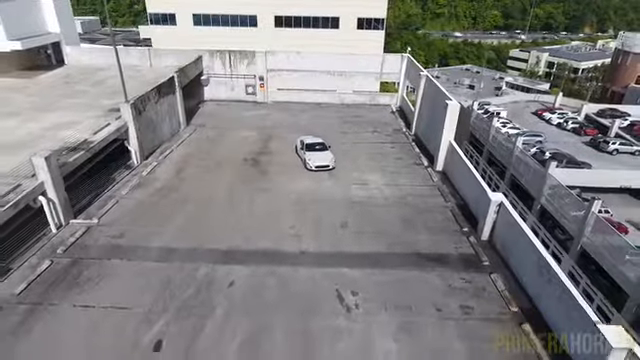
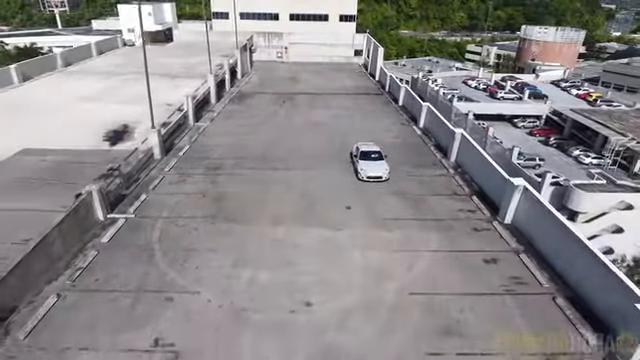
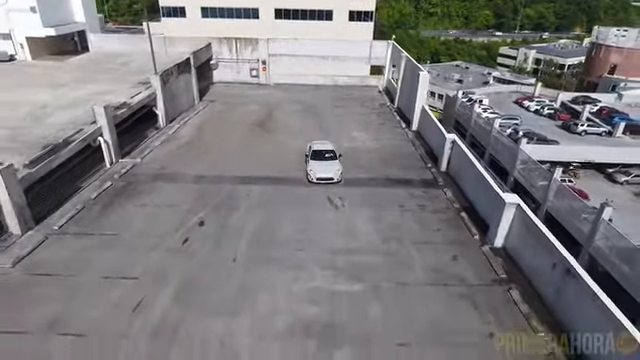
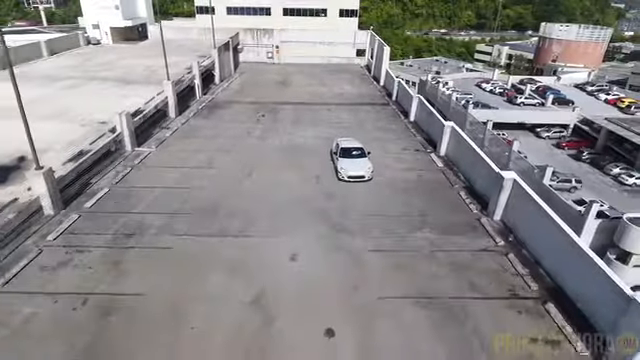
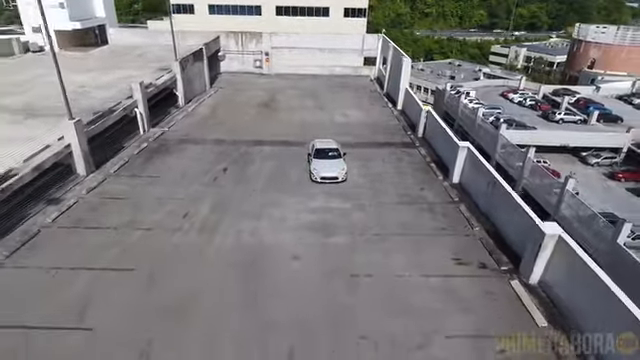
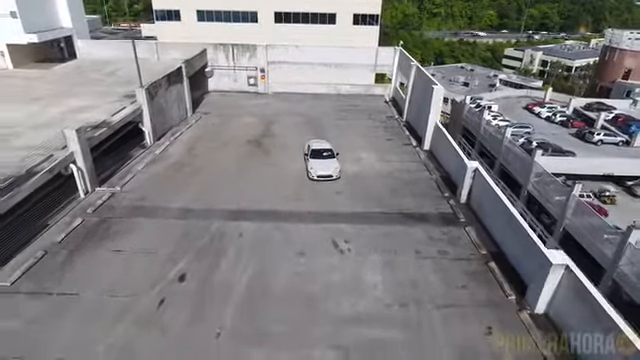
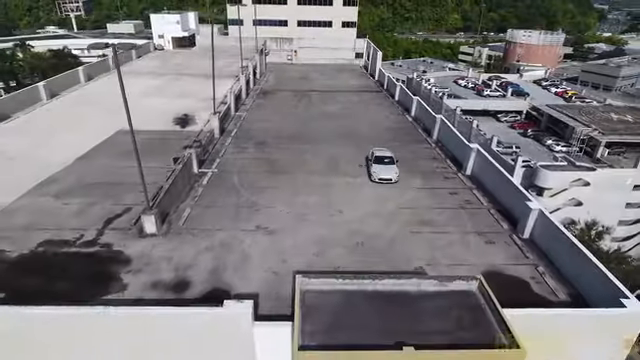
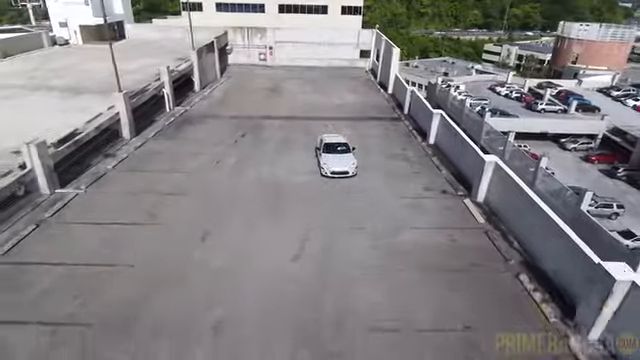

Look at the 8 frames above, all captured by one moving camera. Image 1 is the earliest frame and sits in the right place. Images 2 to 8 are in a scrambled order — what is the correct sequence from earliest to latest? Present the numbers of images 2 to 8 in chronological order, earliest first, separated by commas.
6, 3, 5, 8, 4, 2, 7
